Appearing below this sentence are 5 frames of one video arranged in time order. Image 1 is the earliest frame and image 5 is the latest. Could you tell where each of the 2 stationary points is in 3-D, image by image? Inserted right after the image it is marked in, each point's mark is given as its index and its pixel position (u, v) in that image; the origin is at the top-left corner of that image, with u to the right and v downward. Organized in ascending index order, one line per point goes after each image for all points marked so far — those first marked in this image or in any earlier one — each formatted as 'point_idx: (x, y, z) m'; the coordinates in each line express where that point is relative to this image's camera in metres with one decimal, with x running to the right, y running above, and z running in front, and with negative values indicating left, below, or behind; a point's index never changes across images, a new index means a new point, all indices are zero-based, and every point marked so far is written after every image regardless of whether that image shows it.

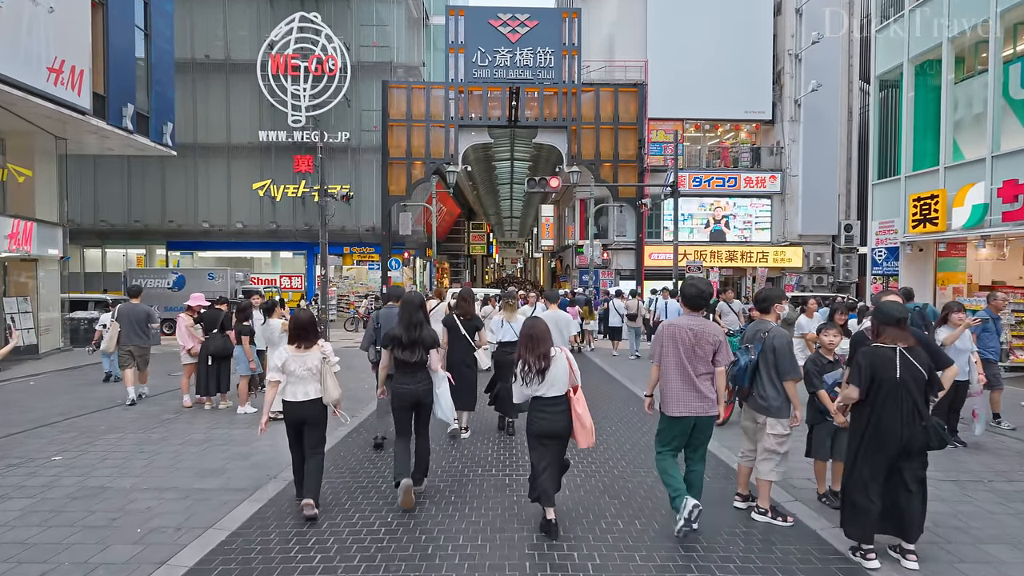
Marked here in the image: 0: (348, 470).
0: (-1.9, -2.1, +6.1) m
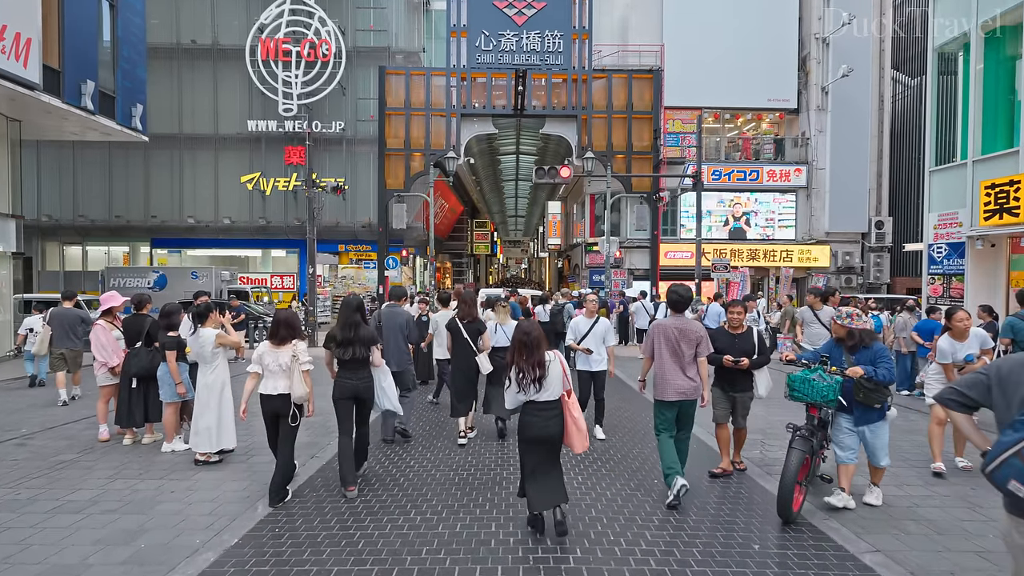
0: (-1.8, -2.1, +4.1) m
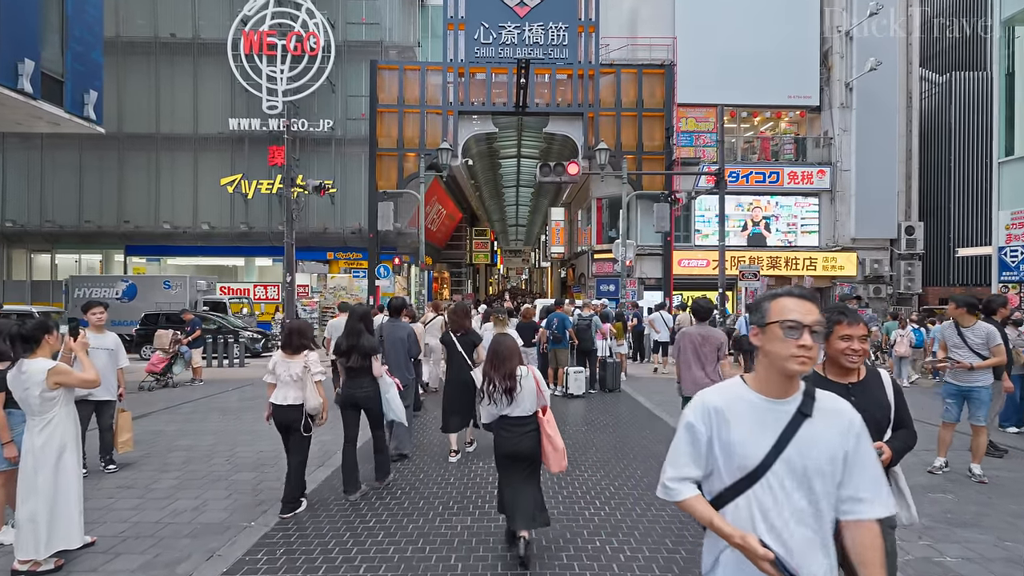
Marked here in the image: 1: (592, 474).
0: (-1.8, -2.1, +1.9) m
1: (+1.0, -2.3, +6.3) m
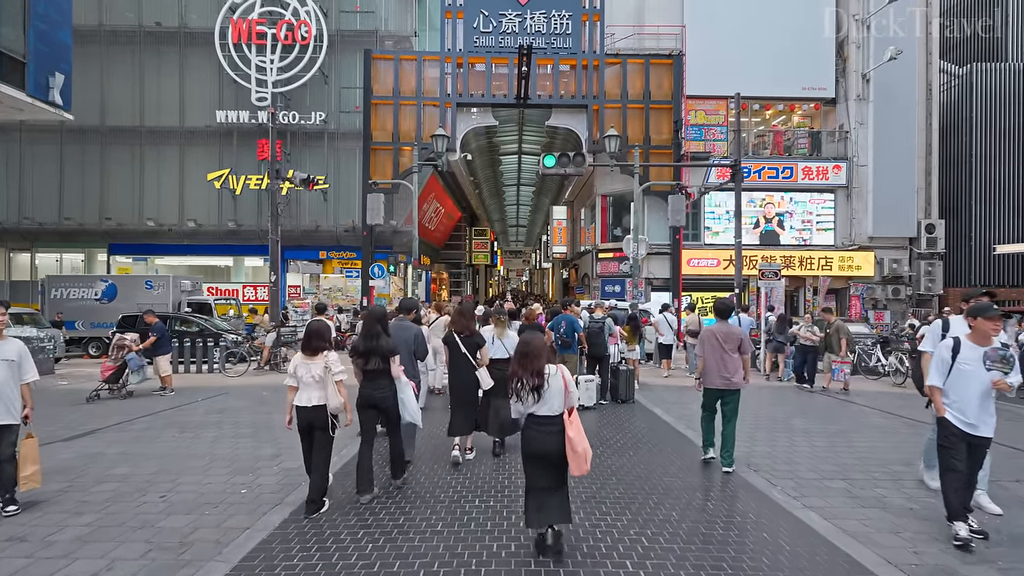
0: (-1.7, -2.1, +0.6) m
1: (+1.0, -2.2, +5.0) m
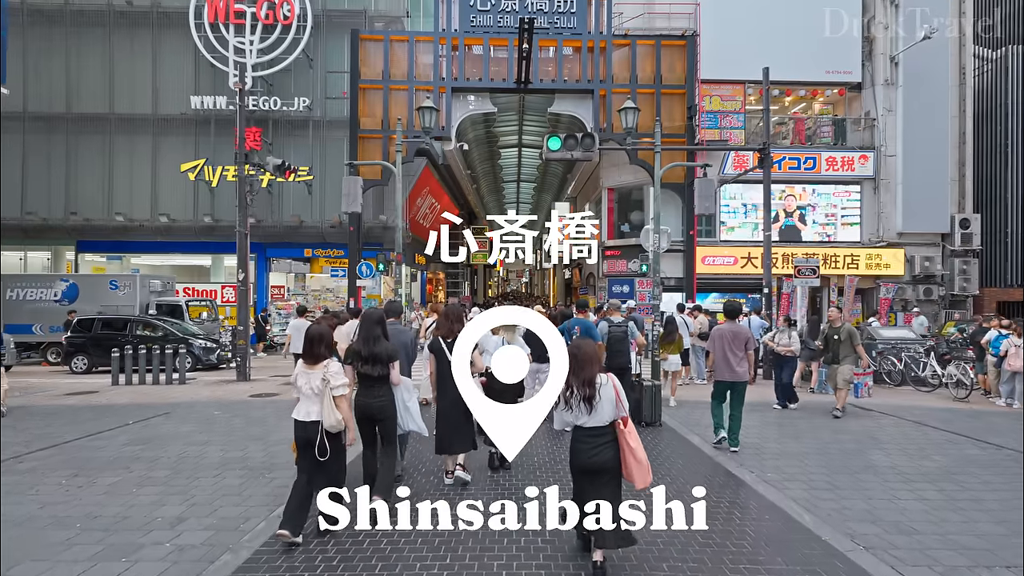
0: (-1.7, -2.0, -1.3) m
1: (+1.0, -2.2, +3.1) m
